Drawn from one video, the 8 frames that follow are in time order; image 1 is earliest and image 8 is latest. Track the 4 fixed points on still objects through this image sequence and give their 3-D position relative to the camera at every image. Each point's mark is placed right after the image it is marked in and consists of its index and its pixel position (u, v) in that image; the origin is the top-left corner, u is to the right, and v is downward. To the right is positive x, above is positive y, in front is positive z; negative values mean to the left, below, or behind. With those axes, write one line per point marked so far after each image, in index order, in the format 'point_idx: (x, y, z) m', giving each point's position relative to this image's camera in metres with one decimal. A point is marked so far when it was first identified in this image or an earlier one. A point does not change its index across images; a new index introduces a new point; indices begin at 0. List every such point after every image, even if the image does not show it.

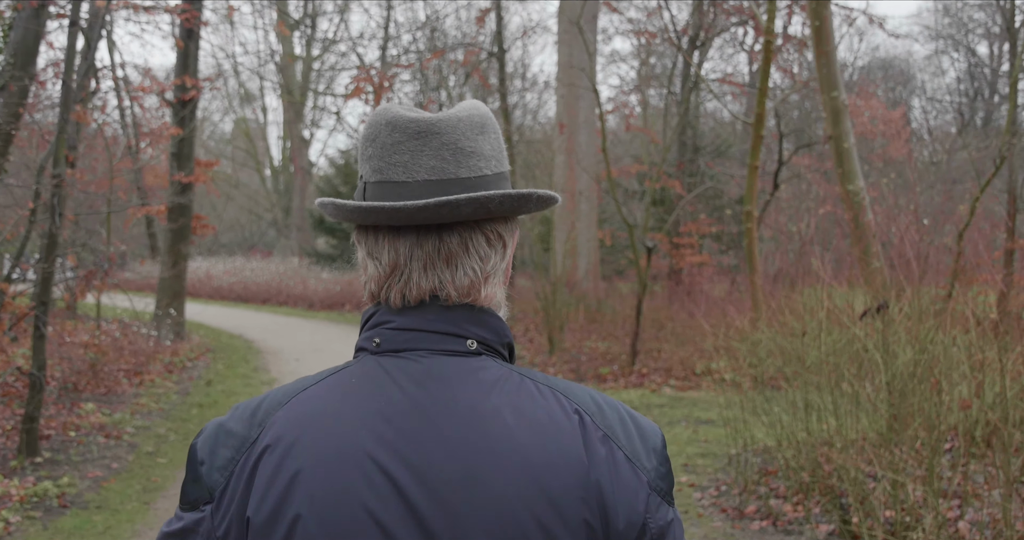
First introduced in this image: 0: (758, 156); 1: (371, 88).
0: (+2.6, +1.2, +8.6) m
1: (-2.9, +3.6, +16.3) m
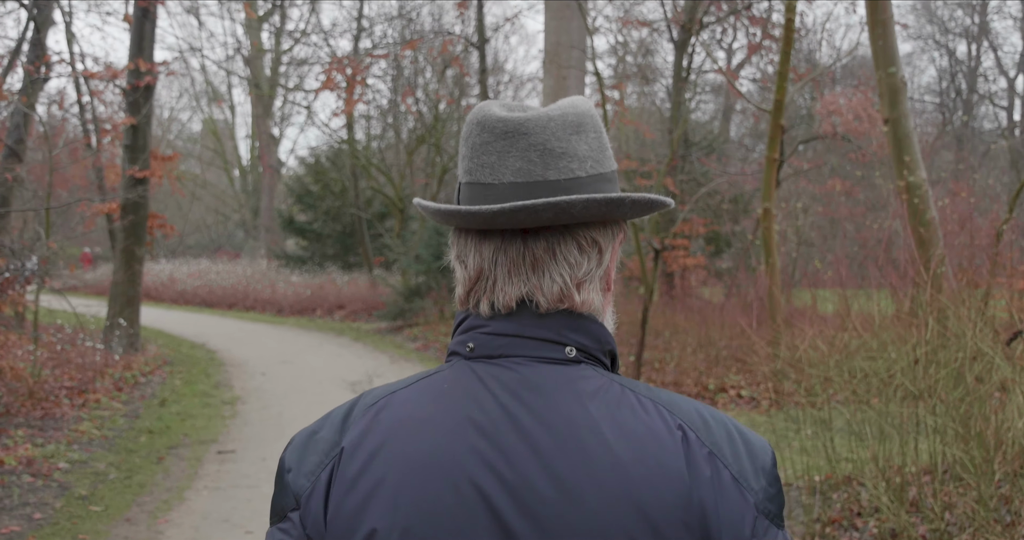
0: (+2.5, +1.2, +7.8) m
1: (-3.2, +3.6, +15.3) m
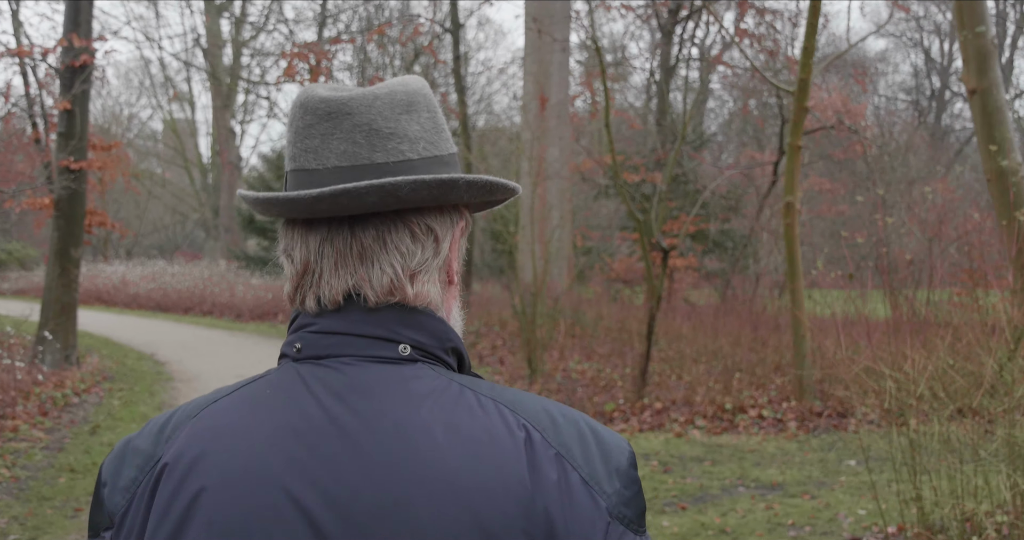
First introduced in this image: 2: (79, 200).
0: (+2.4, +1.1, +6.9) m
1: (-3.6, +3.5, +14.2) m
2: (-5.5, +0.9, +10.4) m
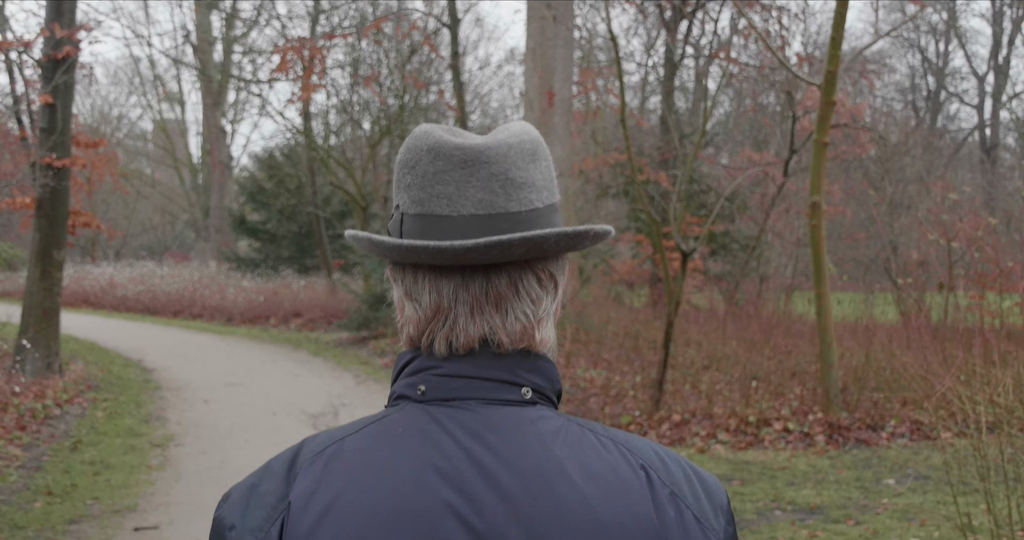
0: (+2.5, +1.1, +6.5) m
1: (-3.6, +3.5, +13.8) m
2: (-5.5, +0.9, +10.0) m
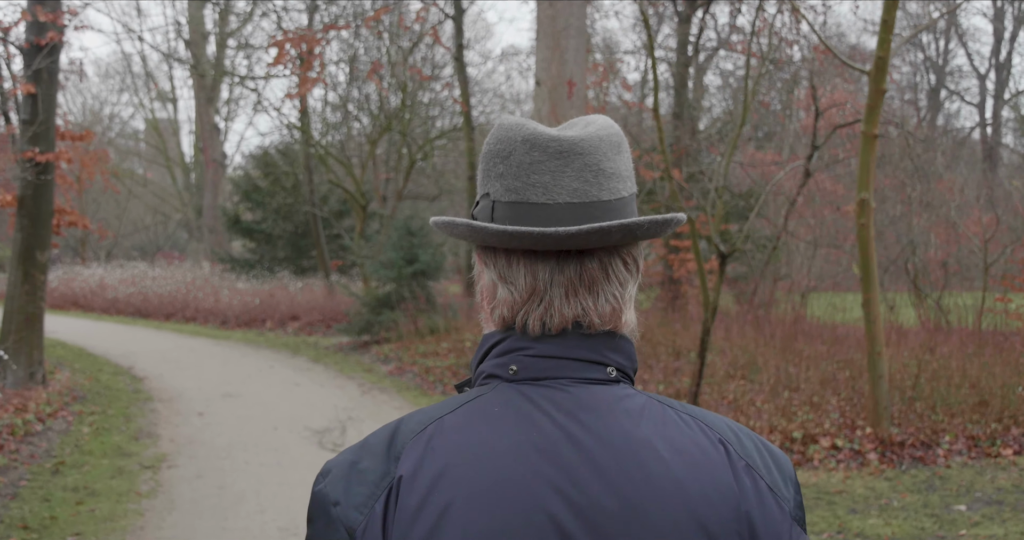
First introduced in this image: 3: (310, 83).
0: (+2.7, +1.1, +6.0) m
1: (-3.5, +3.4, +13.2) m
2: (-5.3, +0.8, +9.4) m
3: (-3.3, +3.0, +13.4) m
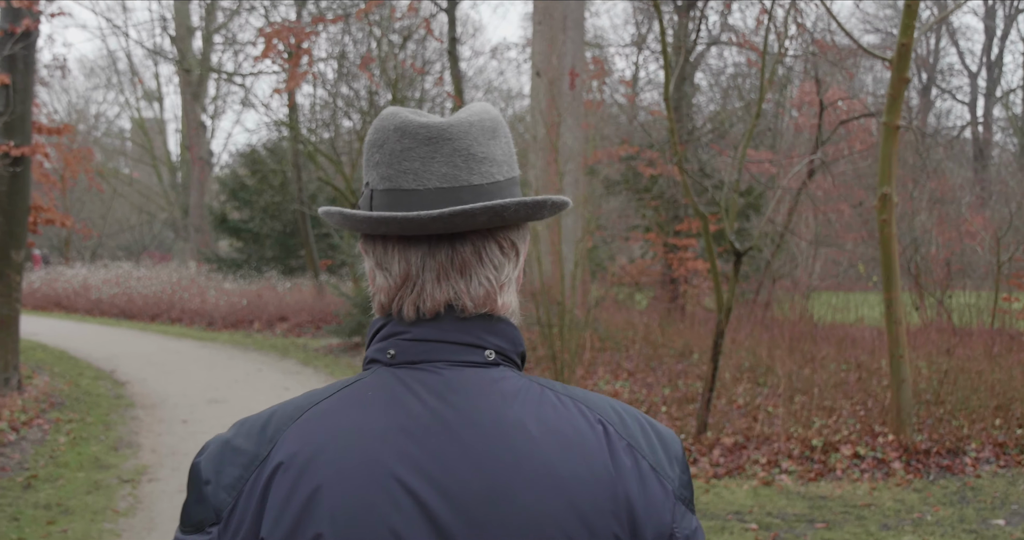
0: (+2.7, +1.1, +5.7) m
1: (-3.6, +3.5, +12.8) m
2: (-5.4, +0.8, +9.0) m
3: (-3.4, +3.1, +13.0) m
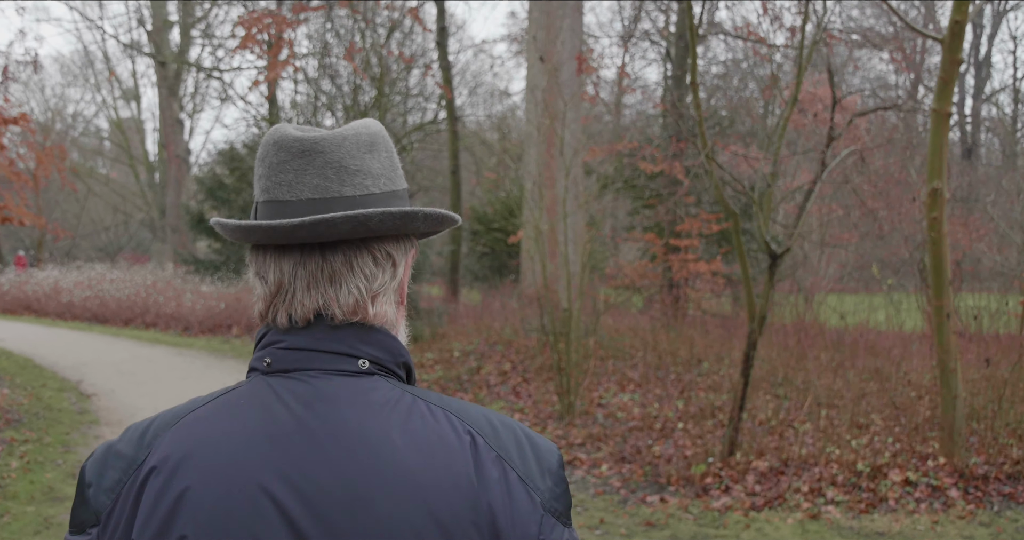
0: (+2.7, +1.1, +5.2) m
1: (-3.7, +3.4, +12.1) m
2: (-5.4, +0.8, +8.3) m
3: (-3.5, +3.0, +12.3) m
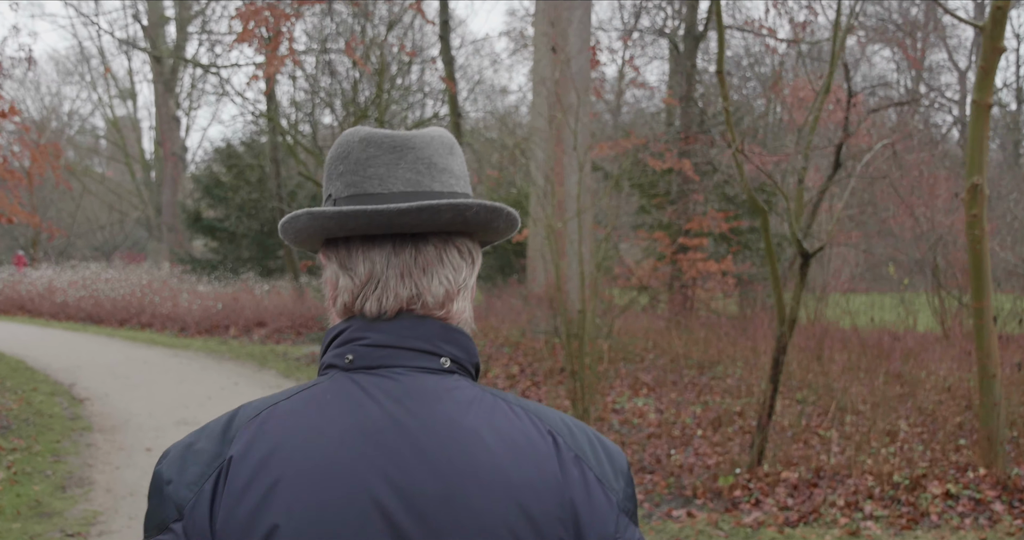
0: (+2.8, +1.1, +4.9) m
1: (-3.6, +3.4, +11.8) m
2: (-5.3, +0.8, +8.0) m
3: (-3.4, +3.0, +12.0) m
